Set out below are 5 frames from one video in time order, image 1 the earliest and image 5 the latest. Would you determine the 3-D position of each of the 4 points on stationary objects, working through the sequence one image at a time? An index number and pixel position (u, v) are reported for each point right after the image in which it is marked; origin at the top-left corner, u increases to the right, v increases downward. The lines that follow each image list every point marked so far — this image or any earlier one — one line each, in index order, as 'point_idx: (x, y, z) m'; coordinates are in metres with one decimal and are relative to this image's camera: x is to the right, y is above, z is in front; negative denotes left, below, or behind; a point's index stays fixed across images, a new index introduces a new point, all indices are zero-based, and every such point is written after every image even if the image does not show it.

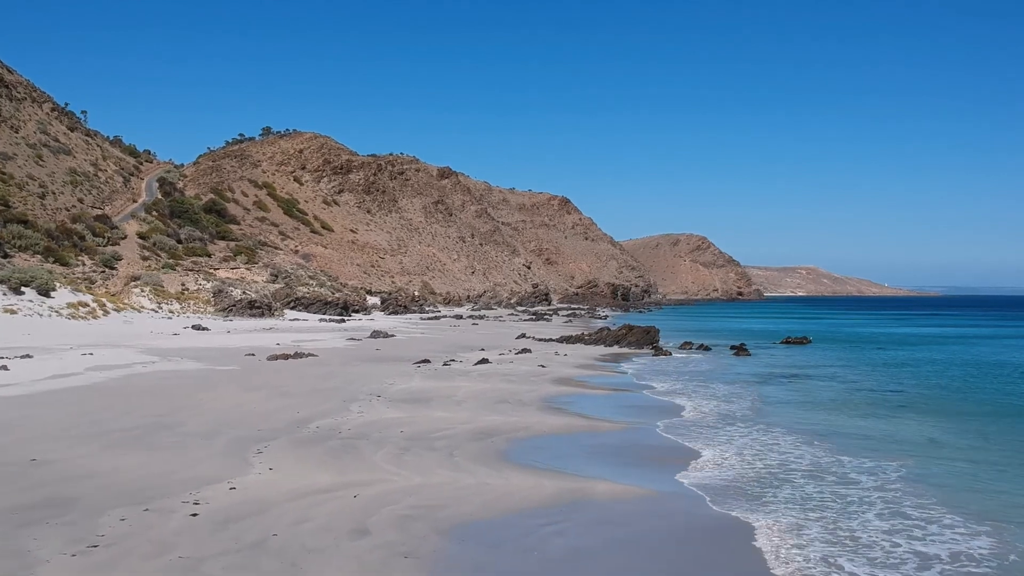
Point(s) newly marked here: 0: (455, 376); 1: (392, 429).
0: (-1.3, -2.0, +19.4) m
1: (-1.7, -2.0, +11.9) m
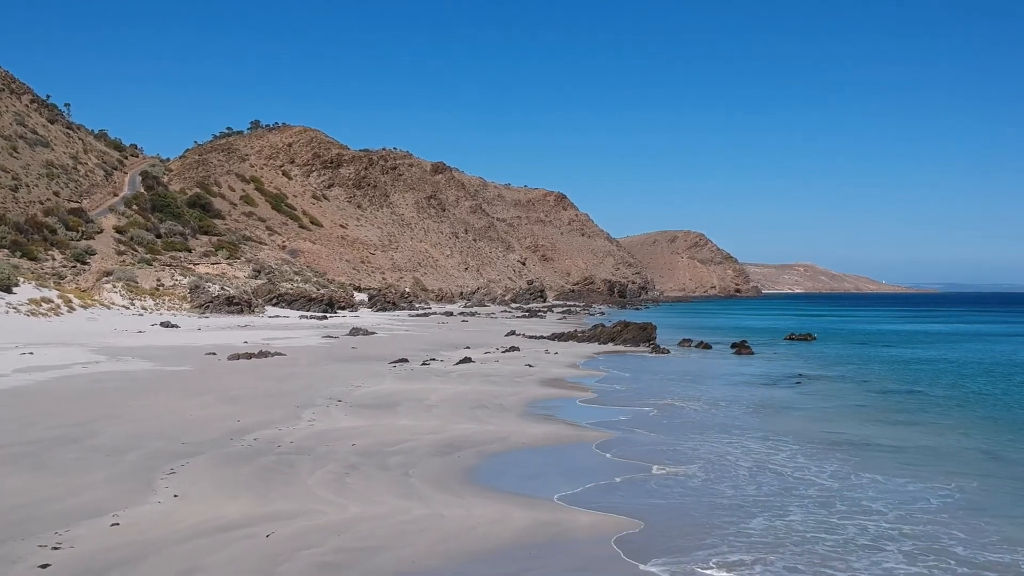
0: (-1.6, -1.8, +17.7) m
1: (-2.0, -1.8, +10.2) m
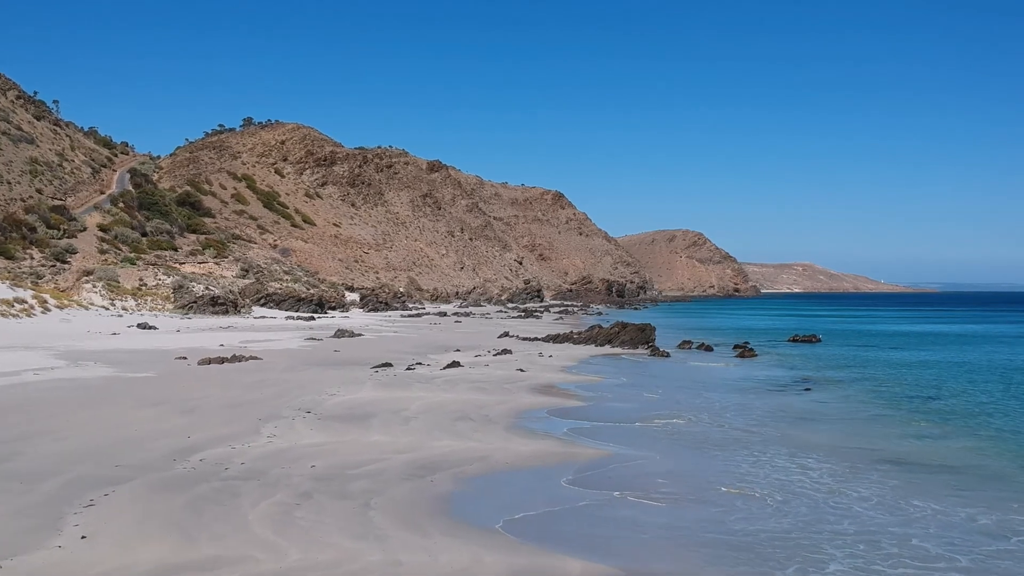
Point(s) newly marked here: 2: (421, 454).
0: (-1.8, -1.8, +16.4) m
1: (-2.2, -1.8, +8.9) m
2: (-1.0, -1.9, +9.7) m
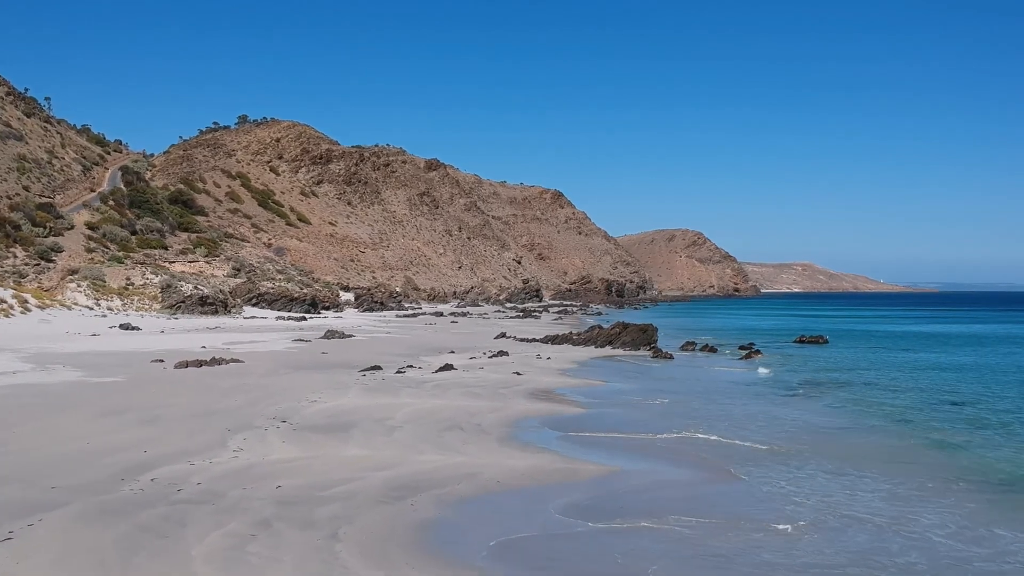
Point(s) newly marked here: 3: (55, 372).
0: (-1.9, -1.8, +15.4) m
1: (-2.3, -1.8, +7.9) m
2: (-1.1, -1.9, +8.7) m
3: (-8.2, -1.5, +15.5) m
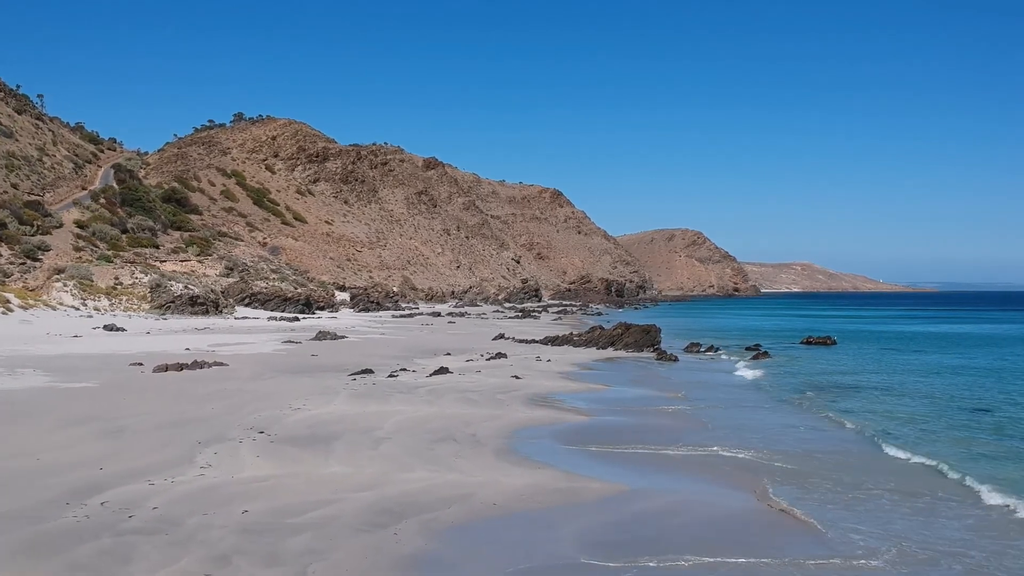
0: (-2.0, -1.8, +14.5) m
1: (-2.3, -1.8, +7.0) m
2: (-1.1, -1.8, +7.7) m
3: (-8.3, -1.5, +14.5) m
